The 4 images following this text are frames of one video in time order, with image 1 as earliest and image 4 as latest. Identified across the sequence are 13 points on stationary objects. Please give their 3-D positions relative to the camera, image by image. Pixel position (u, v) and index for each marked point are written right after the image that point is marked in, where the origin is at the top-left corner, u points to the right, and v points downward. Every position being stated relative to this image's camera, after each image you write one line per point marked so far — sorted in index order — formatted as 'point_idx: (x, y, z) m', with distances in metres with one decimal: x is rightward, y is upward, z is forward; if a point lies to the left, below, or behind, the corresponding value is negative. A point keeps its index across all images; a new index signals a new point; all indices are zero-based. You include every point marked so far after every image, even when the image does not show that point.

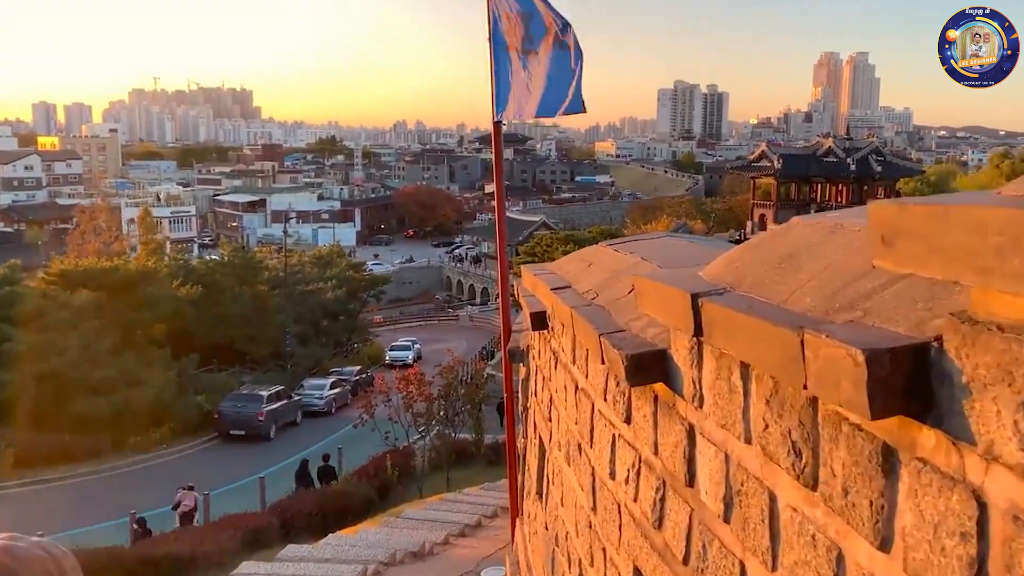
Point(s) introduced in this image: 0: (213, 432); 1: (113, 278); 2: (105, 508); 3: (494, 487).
0: (-6.2, -3.0, +17.1) m
1: (-8.7, +0.2, +18.2) m
2: (-6.2, -3.4, +12.7) m
3: (-0.1, -1.8, +7.5) m
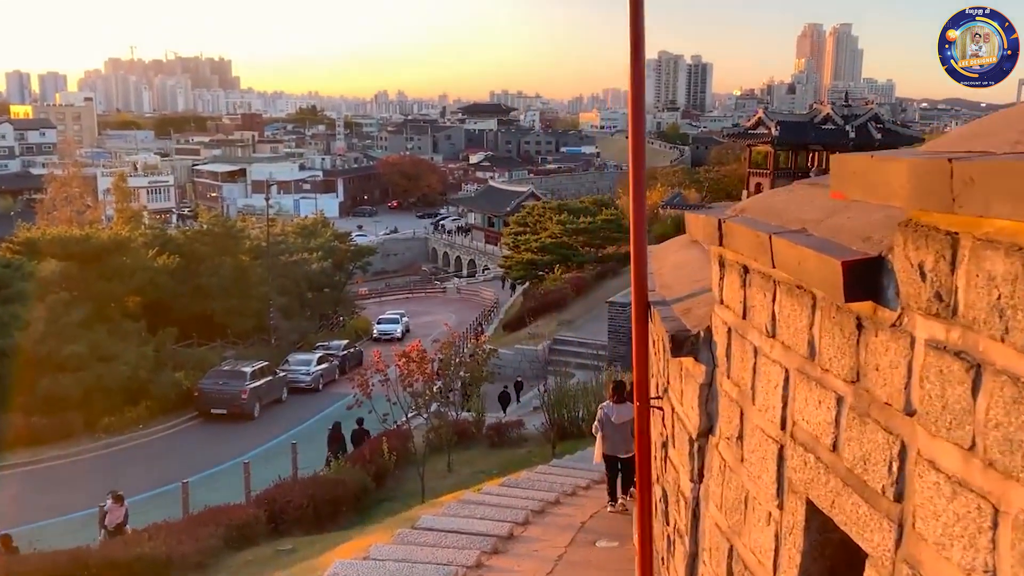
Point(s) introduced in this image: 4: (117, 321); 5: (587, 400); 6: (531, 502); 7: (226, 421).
0: (-6.2, -2.4, +16.1) m
1: (-8.8, +0.9, +17.0) m
2: (-6.1, -2.9, +11.6) m
3: (0.0, -1.5, +6.5) m
4: (-8.0, -0.7, +16.7) m
5: (+1.0, -1.5, +11.5) m
6: (+0.1, -1.5, +5.6) m
7: (-5.4, -2.5, +15.5) m
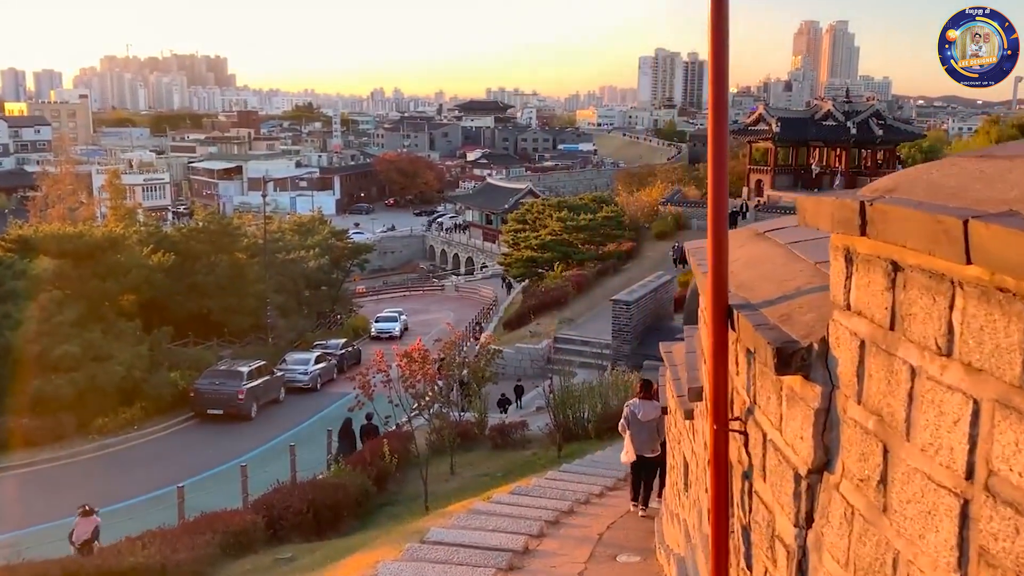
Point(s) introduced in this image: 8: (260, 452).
0: (-6.1, -2.4, +15.8) m
1: (-8.8, +0.9, +16.7) m
2: (-6.1, -2.9, +11.3) m
3: (+0.1, -1.5, +6.3) m
4: (-8.0, -0.6, +16.4) m
5: (+1.1, -1.5, +11.3) m
6: (+0.2, -1.4, +5.3) m
7: (-5.3, -2.5, +15.2) m
8: (-4.1, -2.7, +13.4) m
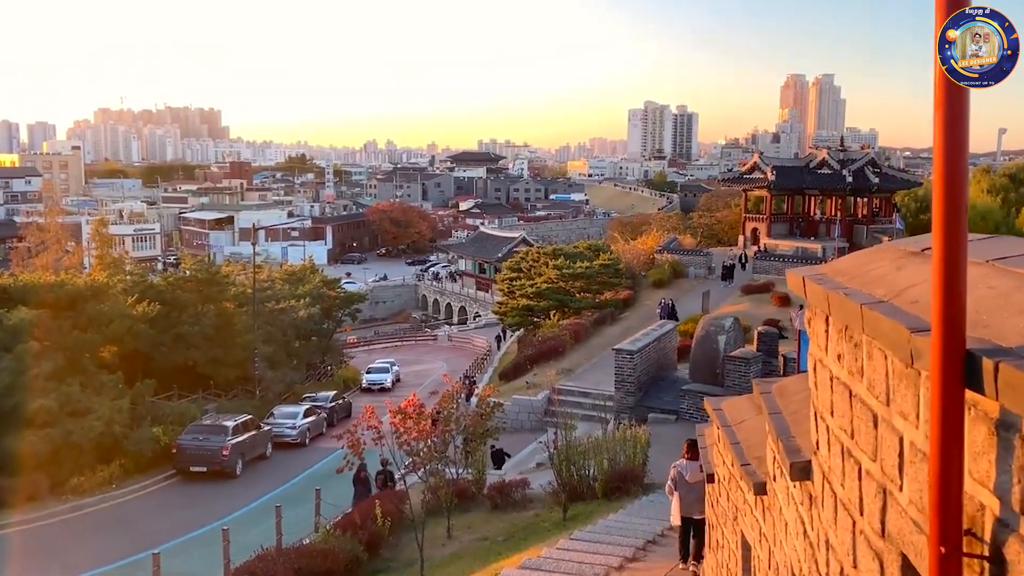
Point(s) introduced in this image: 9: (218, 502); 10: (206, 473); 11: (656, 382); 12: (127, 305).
0: (-6.2, -3.3, +15.0) m
1: (-8.8, -0.1, +16.0) m
2: (-6.1, -3.5, +10.5) m
3: (+0.2, -1.9, +5.6) m
4: (-8.0, -1.6, +15.7) m
5: (+1.1, -2.1, +10.6) m
6: (+0.3, -1.7, +4.7) m
7: (-5.4, -3.4, +14.4) m
8: (-4.1, -3.4, +12.6) m
9: (-4.7, -3.4, +13.3) m
10: (-5.4, -3.2, +14.5) m
11: (+2.6, -1.7, +15.1) m
12: (-8.5, -0.4, +18.2) m
